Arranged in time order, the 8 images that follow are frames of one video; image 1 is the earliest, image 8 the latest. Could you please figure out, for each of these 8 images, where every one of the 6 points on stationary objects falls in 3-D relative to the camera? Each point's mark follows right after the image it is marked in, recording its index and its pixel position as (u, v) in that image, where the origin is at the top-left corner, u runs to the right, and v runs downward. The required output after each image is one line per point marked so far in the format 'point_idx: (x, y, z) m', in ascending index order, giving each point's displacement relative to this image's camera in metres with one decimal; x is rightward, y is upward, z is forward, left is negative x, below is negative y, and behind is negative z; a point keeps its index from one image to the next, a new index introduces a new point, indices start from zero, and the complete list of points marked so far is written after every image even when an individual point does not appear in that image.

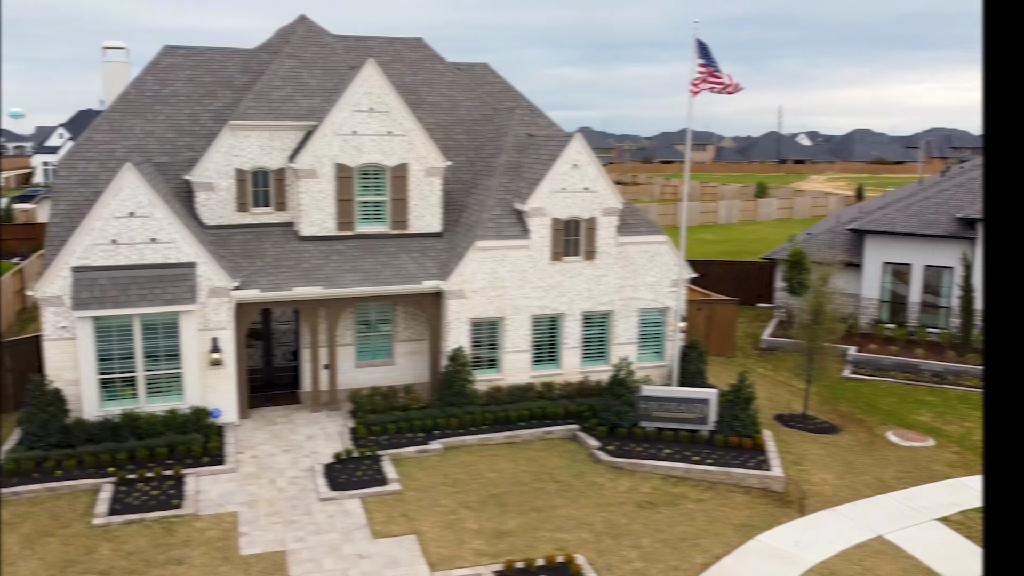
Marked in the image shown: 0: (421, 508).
0: (-1.8, -4.4, +16.7) m
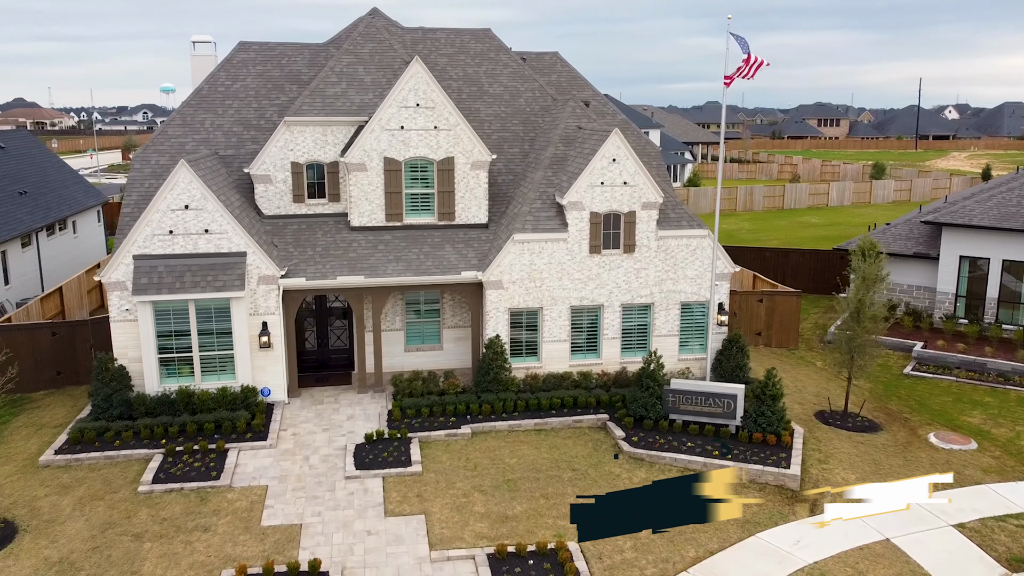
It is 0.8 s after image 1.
0: (-1.6, -4.2, +17.6) m
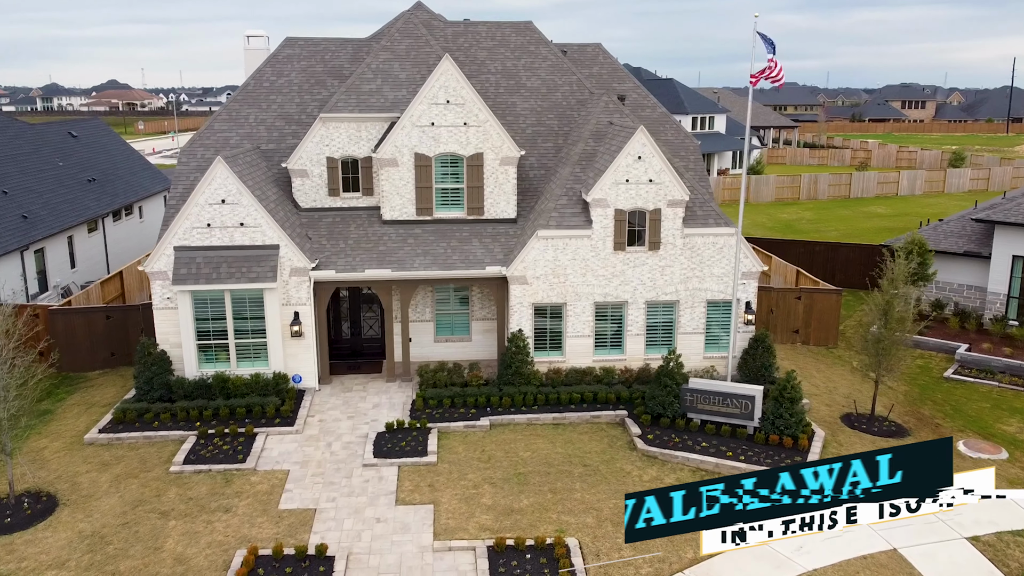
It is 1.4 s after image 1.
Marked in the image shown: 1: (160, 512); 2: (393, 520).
0: (-1.4, -4.2, +18.2) m
1: (-7.1, -4.6, +17.0) m
2: (-2.4, -4.7, +16.8) m
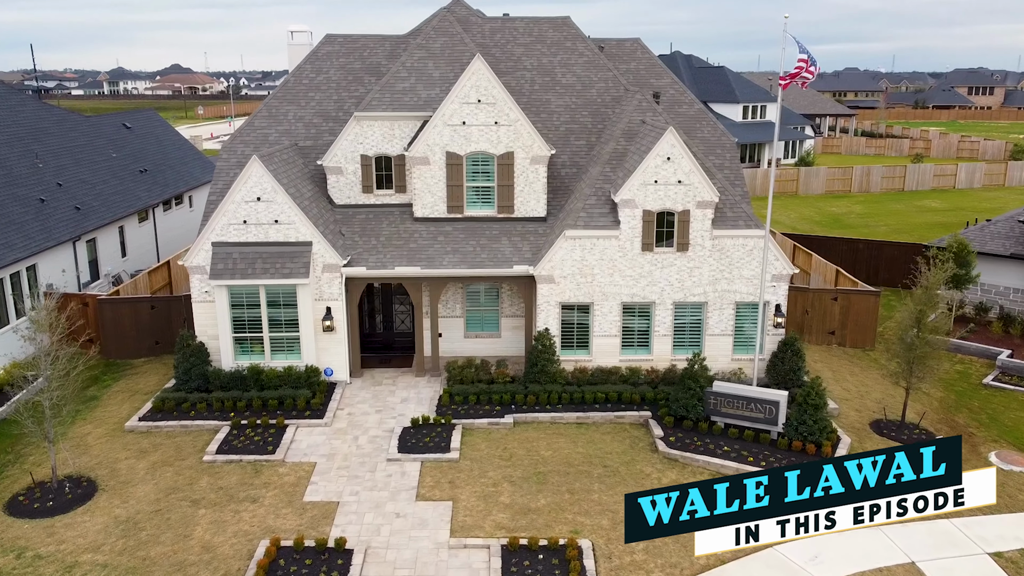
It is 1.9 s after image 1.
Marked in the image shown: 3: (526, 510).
0: (-1.0, -4.2, +18.6) m
1: (-6.8, -4.5, +17.7) m
2: (-2.1, -4.7, +17.2) m
3: (+0.3, -4.7, +17.5) m
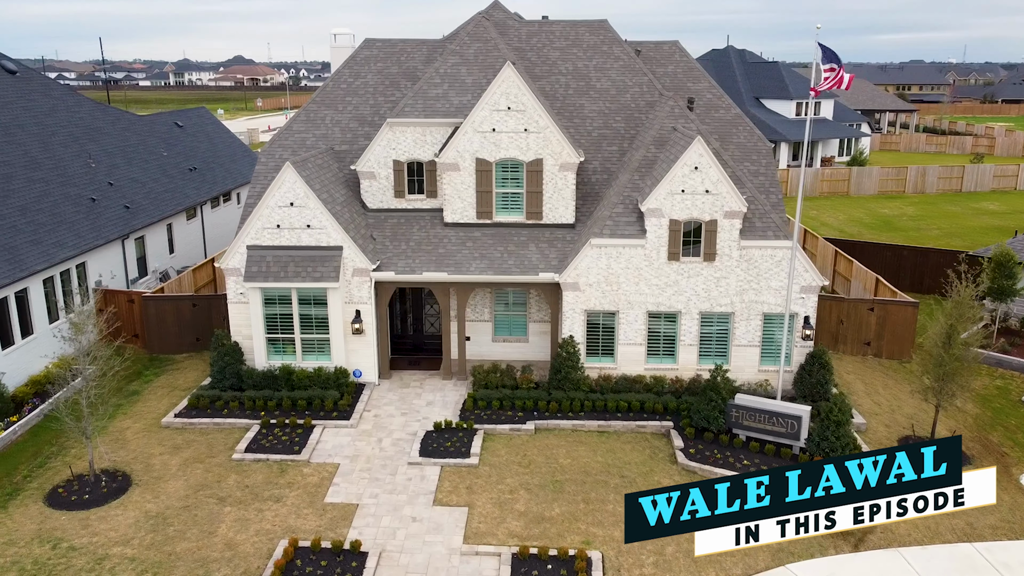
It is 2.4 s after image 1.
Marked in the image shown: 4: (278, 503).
0: (-0.6, -4.4, +18.9) m
1: (-6.5, -4.6, +18.4) m
2: (-1.8, -4.9, +17.6) m
3: (+0.6, -4.9, +17.7) m
4: (-5.1, -4.7, +18.2) m
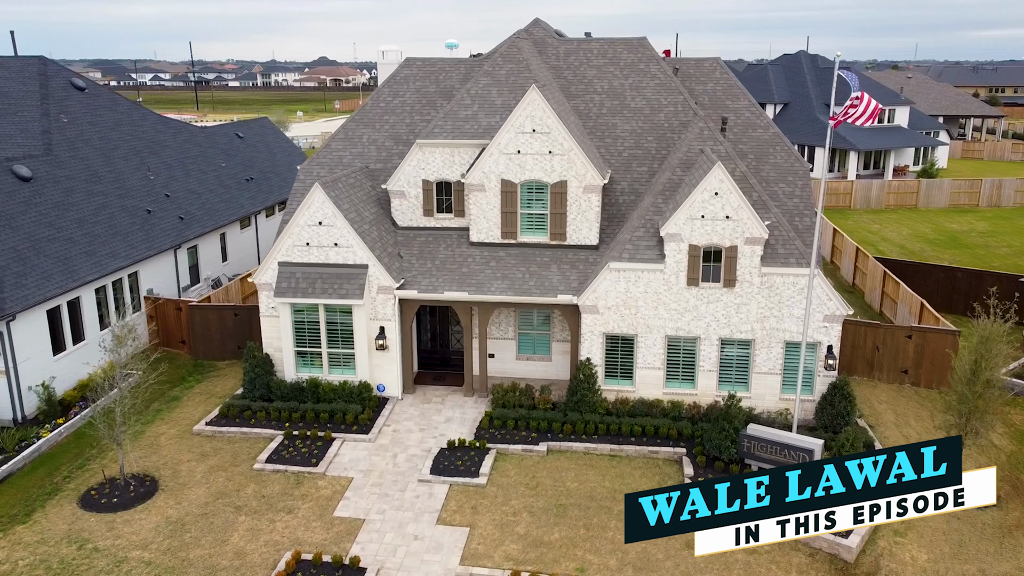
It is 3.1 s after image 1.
0: (-0.5, -5.0, +19.2) m
1: (-6.4, -5.1, +19.3) m
2: (-1.8, -5.4, +18.1) m
3: (+0.6, -5.5, +18.0) m
4: (-5.0, -5.1, +18.9) m
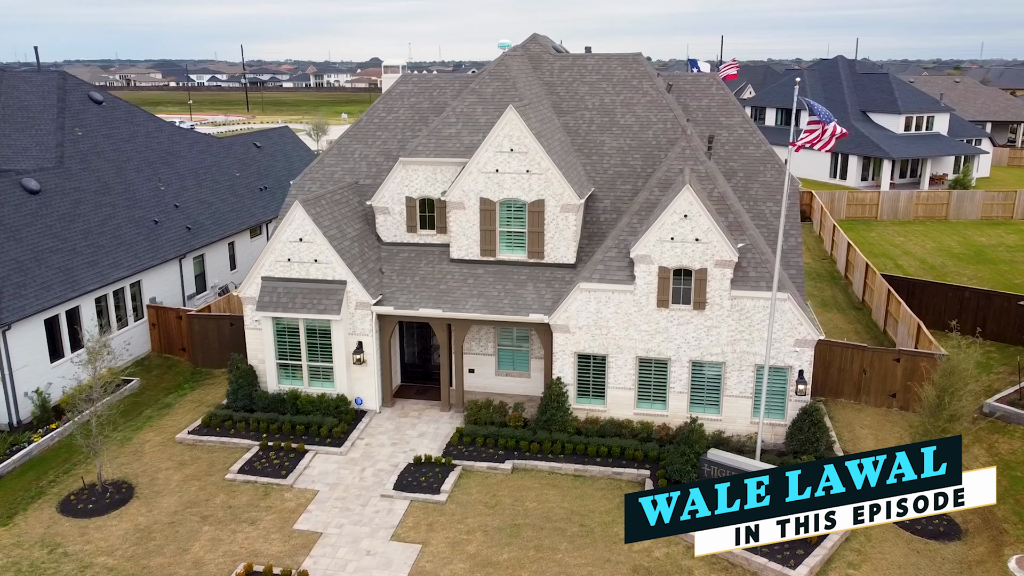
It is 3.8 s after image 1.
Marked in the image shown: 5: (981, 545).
0: (-1.5, -5.5, +19.5) m
1: (-7.4, -5.5, +20.0) m
2: (-2.9, -5.9, +18.5) m
3: (-0.5, -6.0, +18.2) m
4: (-6.1, -5.6, +19.5) m
5: (+10.6, -5.8, +18.9) m
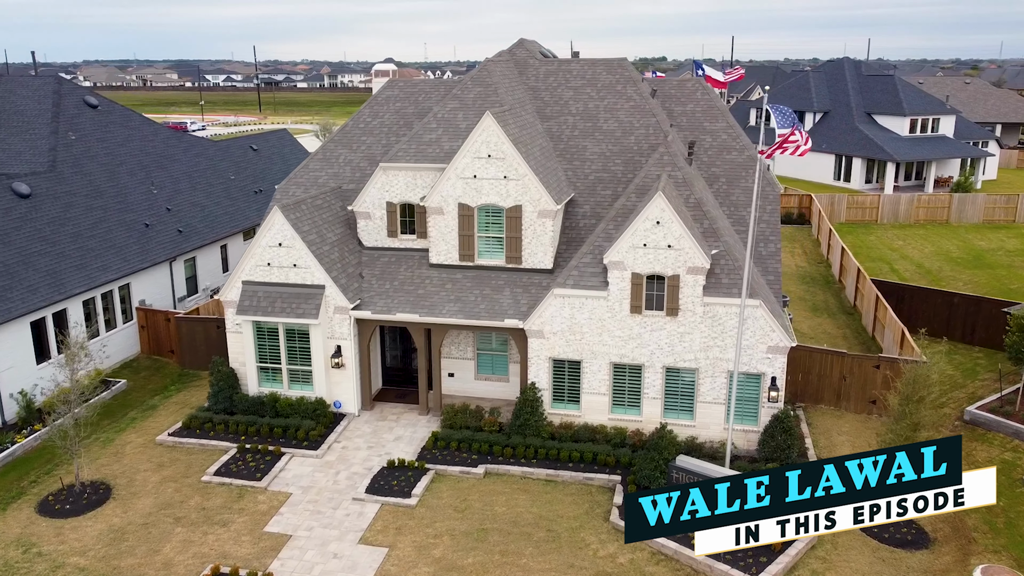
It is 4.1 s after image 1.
0: (-2.3, -5.6, +19.7) m
1: (-8.1, -5.6, +20.2) m
2: (-3.7, -6.0, +18.7) m
3: (-1.3, -6.1, +18.4) m
4: (-6.8, -5.7, +19.8) m
5: (+9.8, -6.0, +18.8) m
